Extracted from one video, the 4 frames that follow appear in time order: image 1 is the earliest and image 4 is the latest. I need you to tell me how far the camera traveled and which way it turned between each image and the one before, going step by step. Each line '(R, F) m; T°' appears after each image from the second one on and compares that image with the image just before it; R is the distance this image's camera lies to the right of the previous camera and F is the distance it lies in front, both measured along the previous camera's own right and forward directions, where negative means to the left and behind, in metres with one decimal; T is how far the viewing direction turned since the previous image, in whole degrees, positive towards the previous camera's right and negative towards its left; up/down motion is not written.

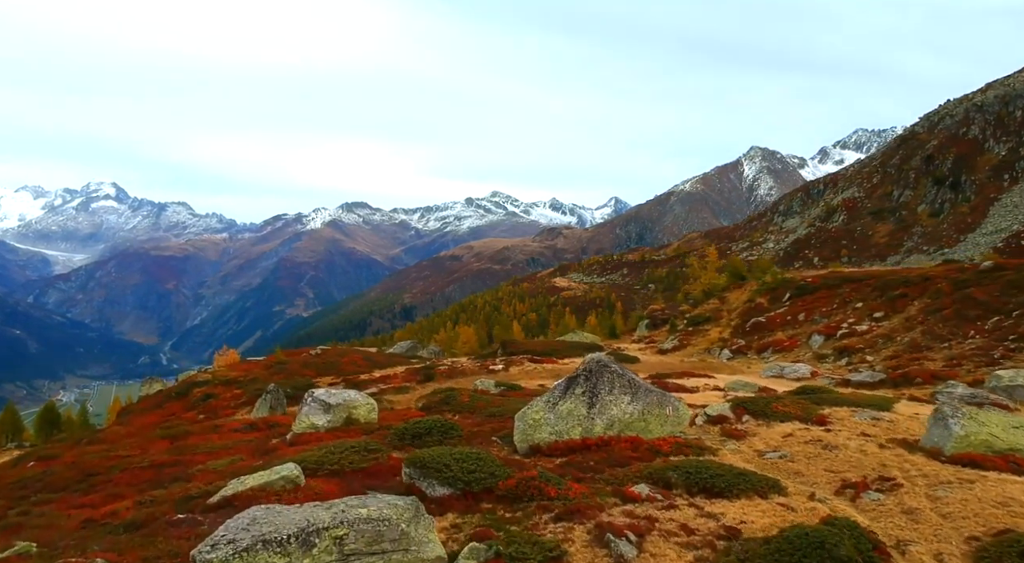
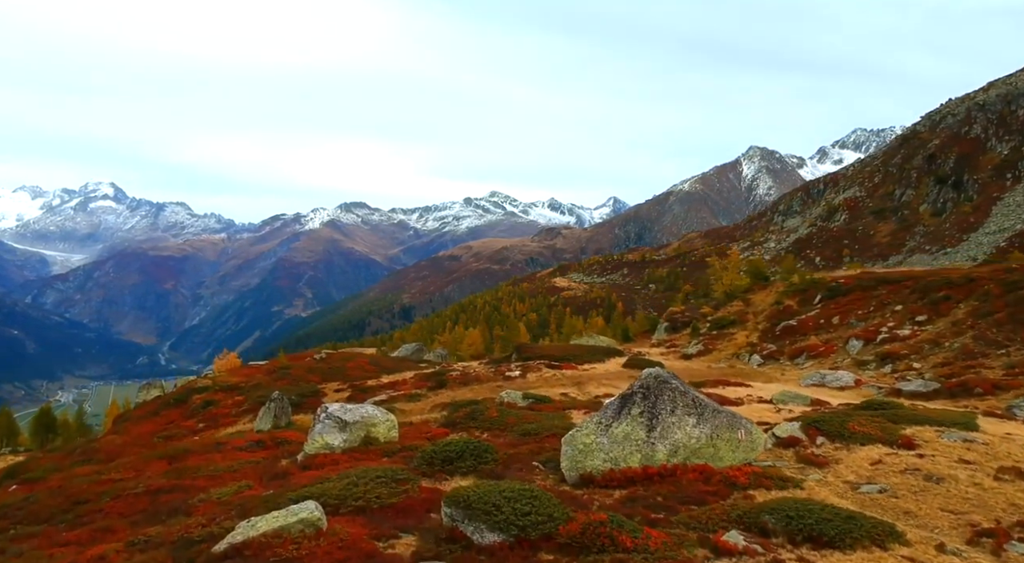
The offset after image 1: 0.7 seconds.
(-1.9, +4.3) m; 0°
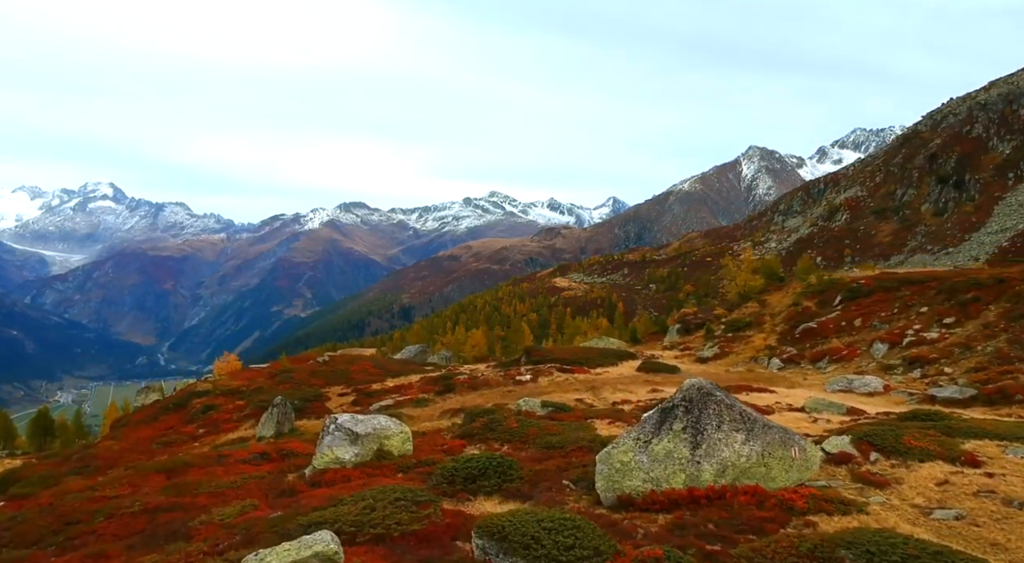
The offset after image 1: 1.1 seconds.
(-1.1, +2.5) m; 0°
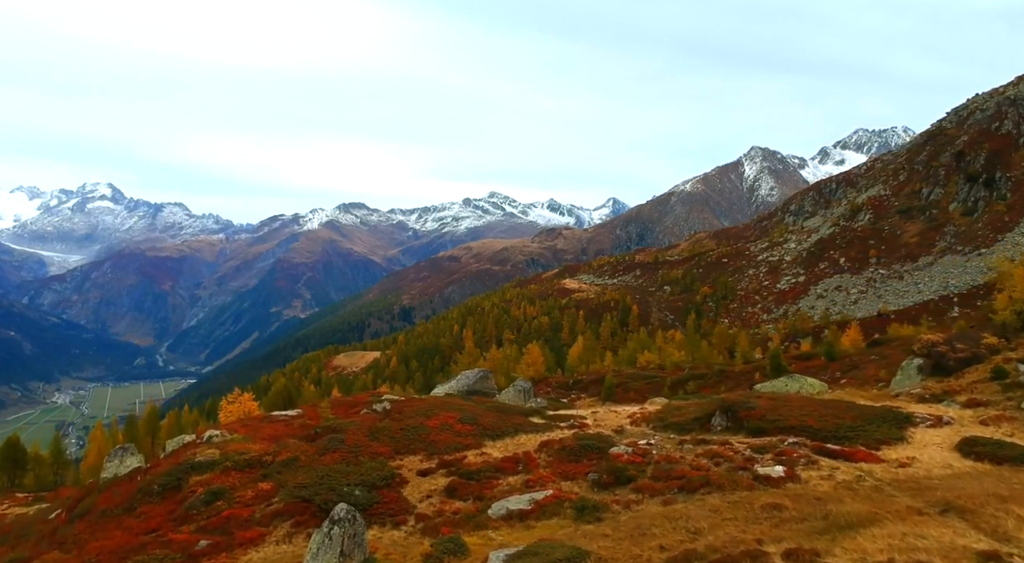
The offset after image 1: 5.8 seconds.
(-13.5, +32.5) m; 0°
